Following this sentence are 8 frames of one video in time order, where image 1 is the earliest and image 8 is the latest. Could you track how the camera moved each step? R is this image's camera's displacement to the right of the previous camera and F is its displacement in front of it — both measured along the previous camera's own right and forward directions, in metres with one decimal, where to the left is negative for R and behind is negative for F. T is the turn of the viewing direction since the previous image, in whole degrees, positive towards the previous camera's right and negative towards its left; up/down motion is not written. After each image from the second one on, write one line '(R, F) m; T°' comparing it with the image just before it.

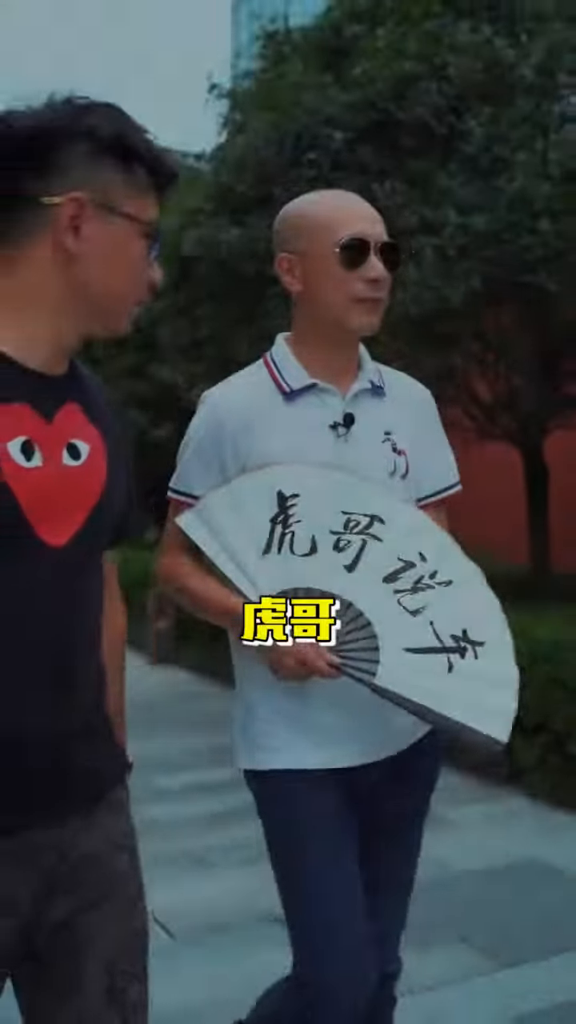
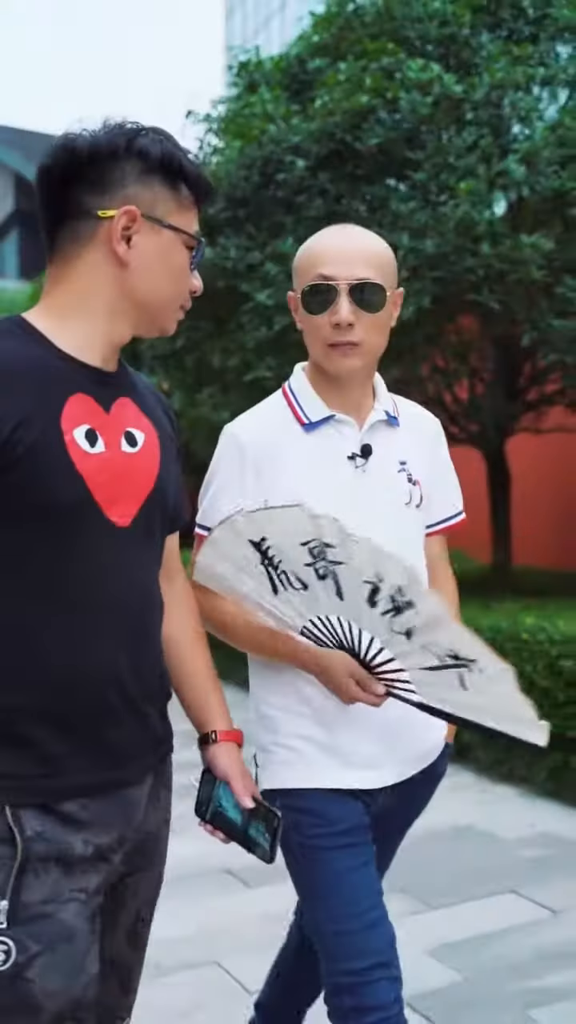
(-0.9, +0.1) m; +15°
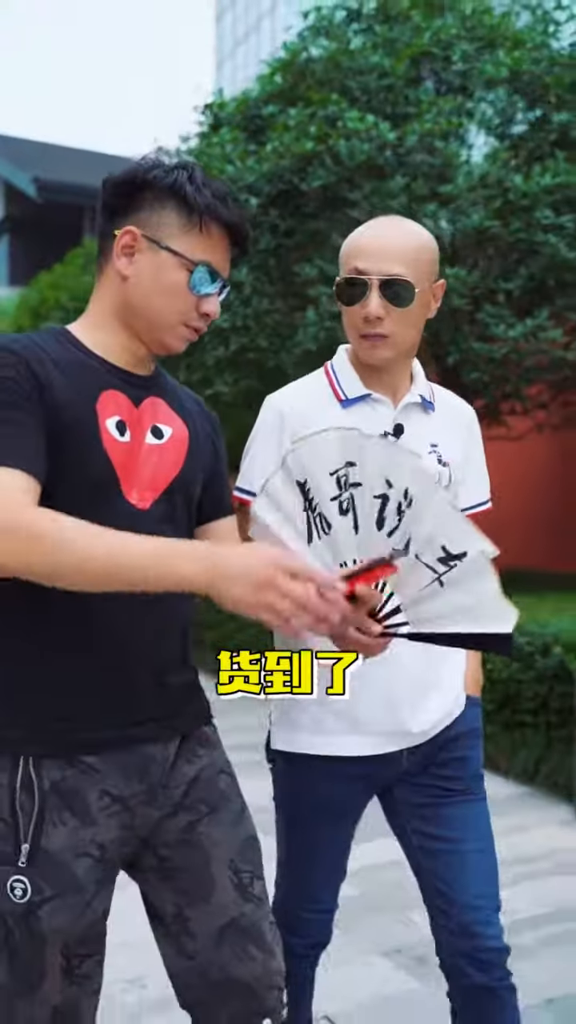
(+0.2, -0.5) m; 0°
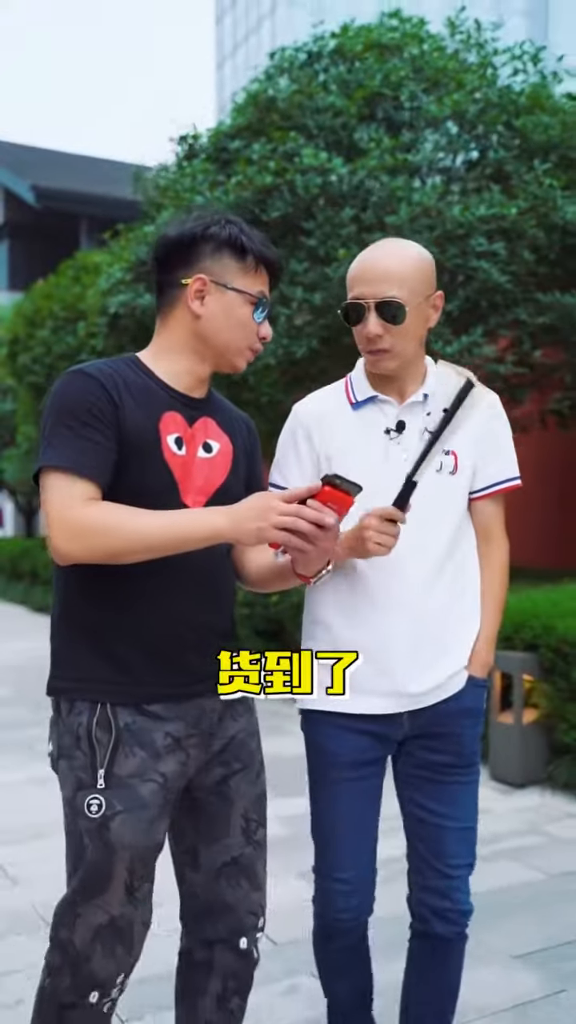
(+0.2, -0.5) m; 0°
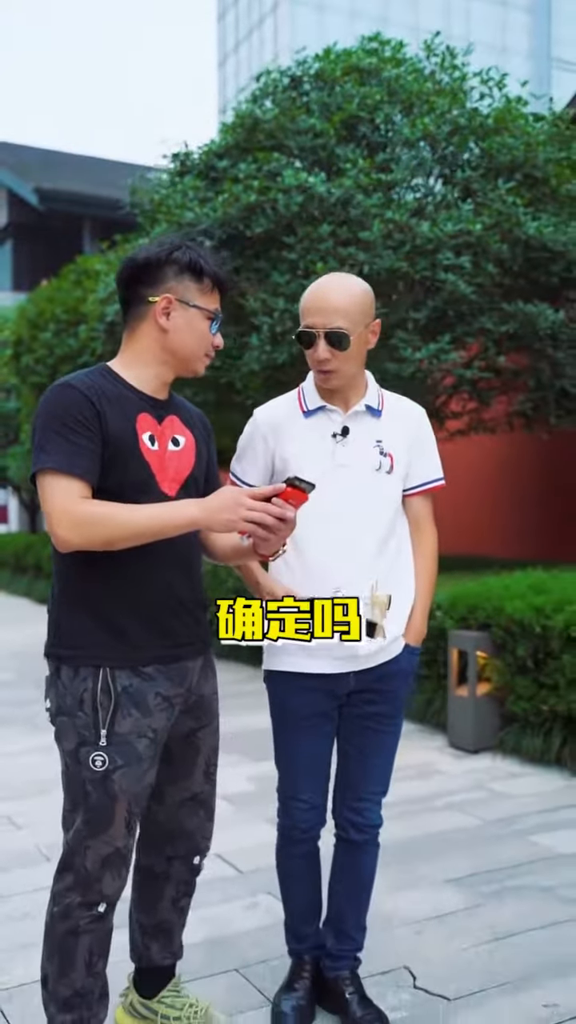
(+0.1, -0.4) m; 0°
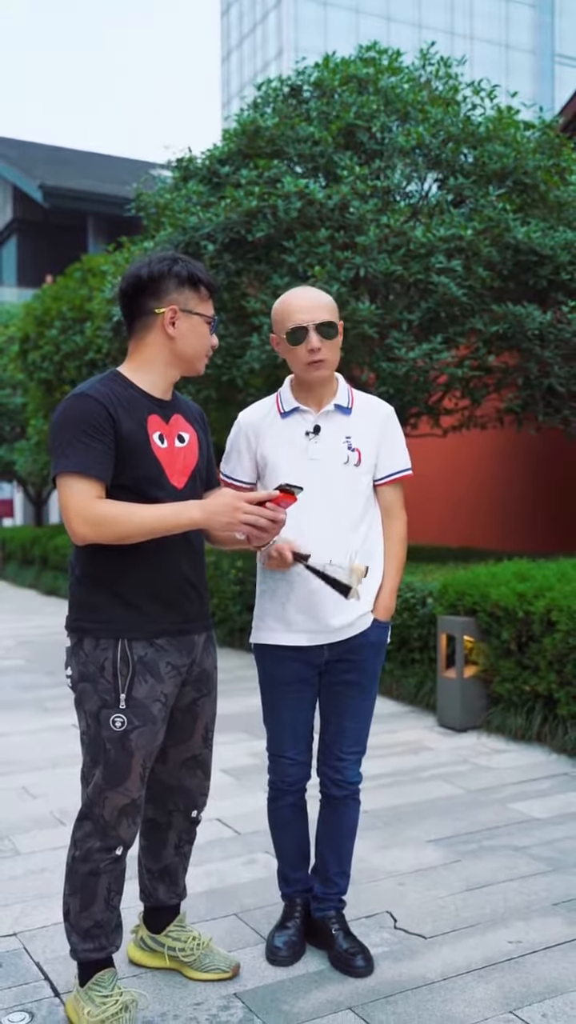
(0.0, -0.3) m; 0°
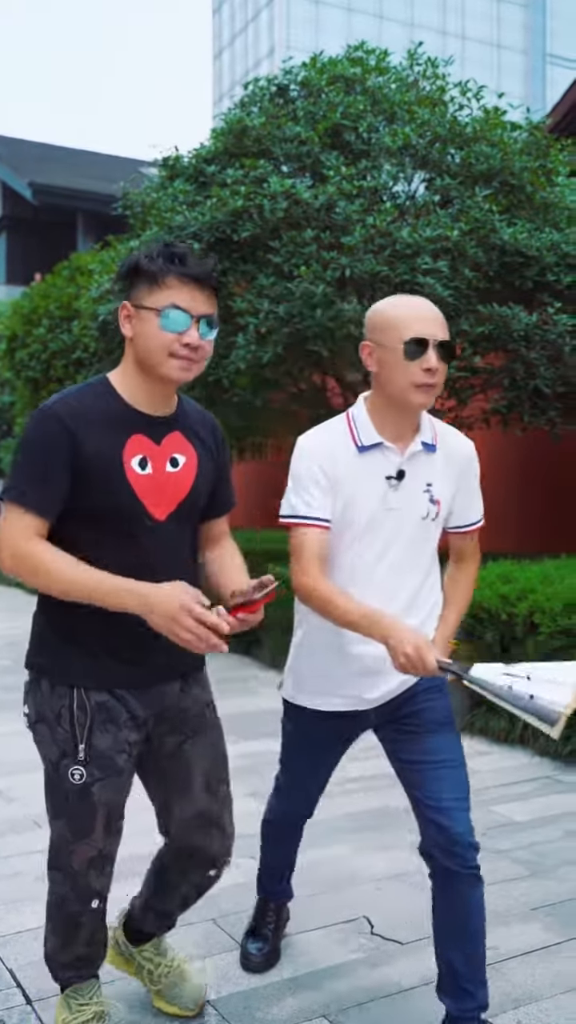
(0.0, 0.0) m; 0°
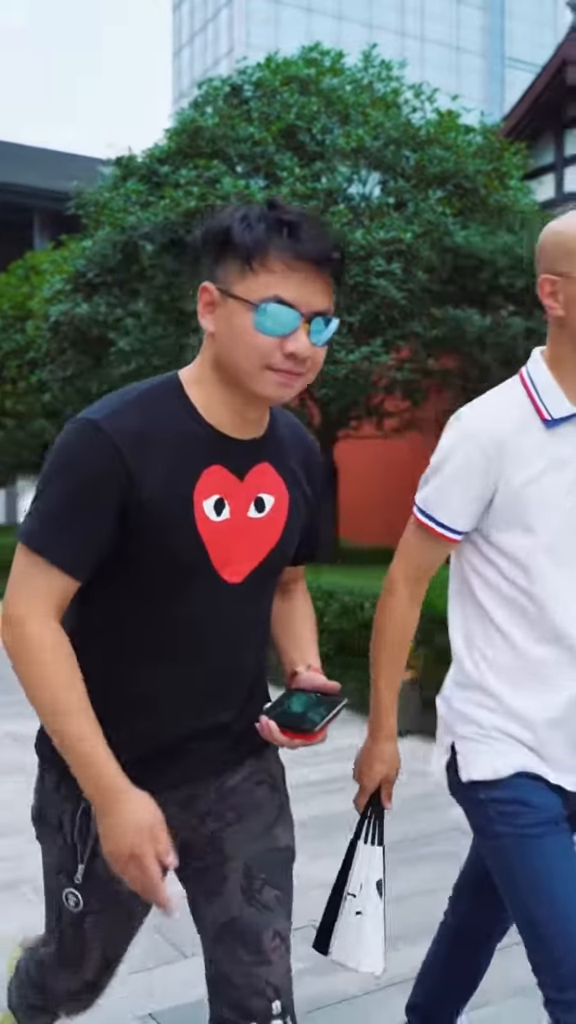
(0.0, 0.0) m; +2°
